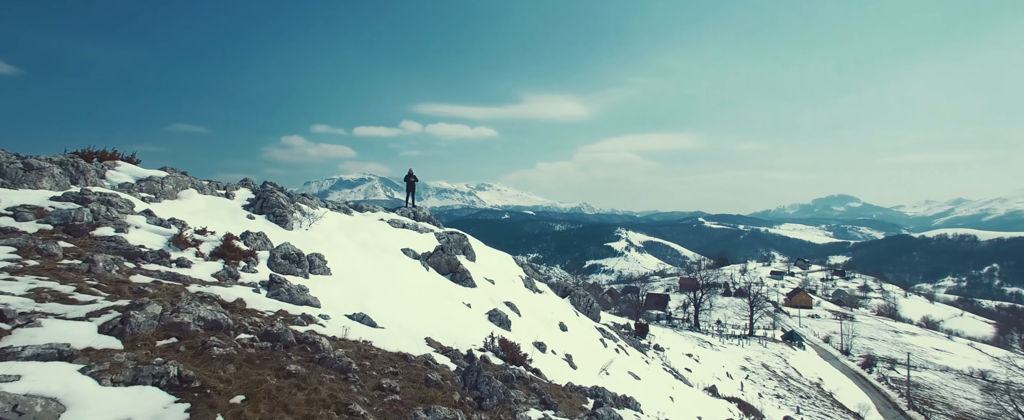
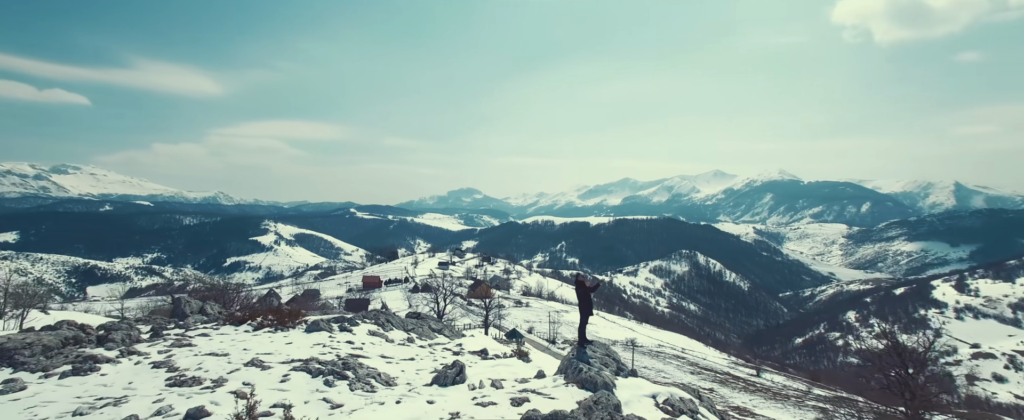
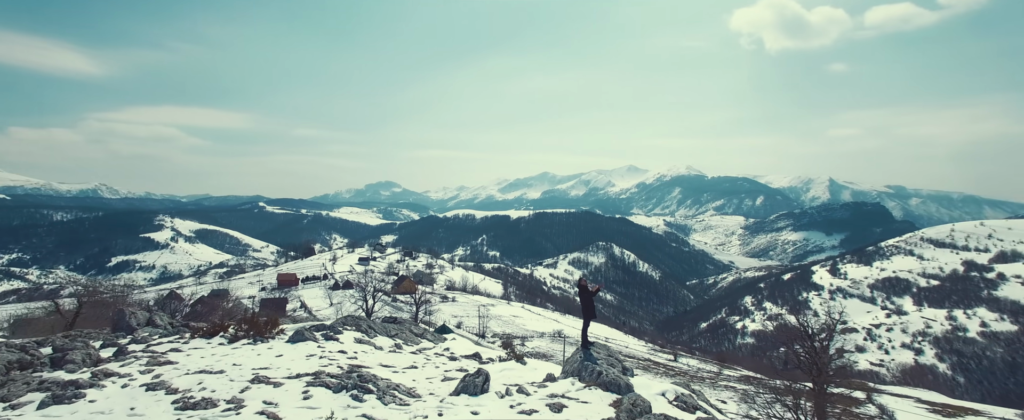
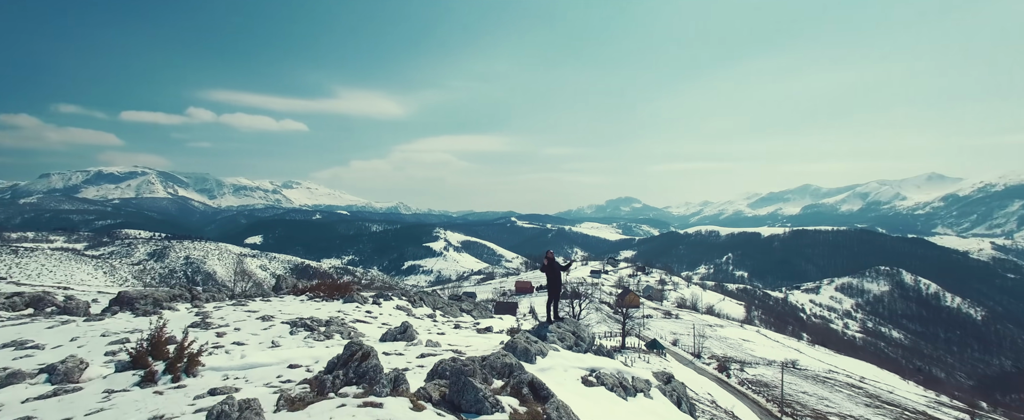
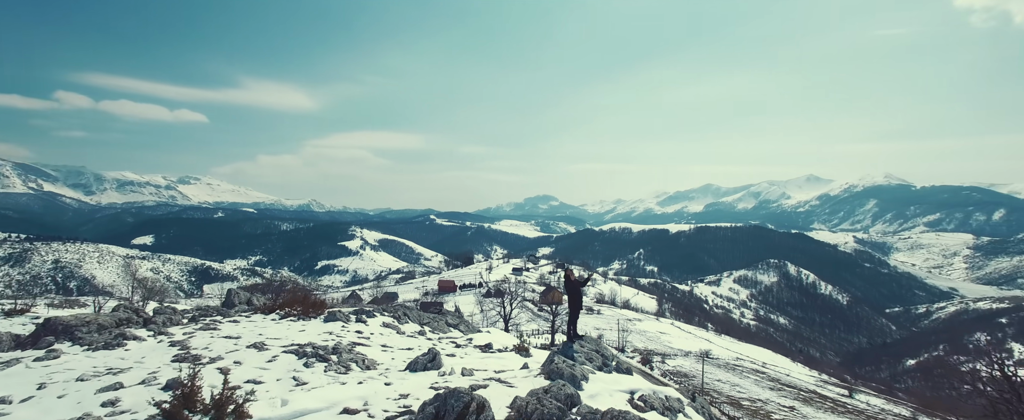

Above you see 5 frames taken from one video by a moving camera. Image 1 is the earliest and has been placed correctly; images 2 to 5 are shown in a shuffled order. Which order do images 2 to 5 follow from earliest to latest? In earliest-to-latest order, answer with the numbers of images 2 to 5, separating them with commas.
4, 5, 2, 3
